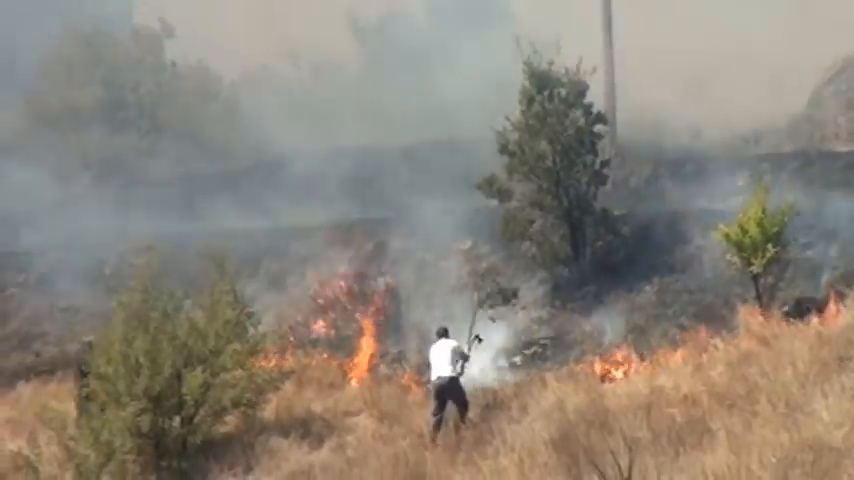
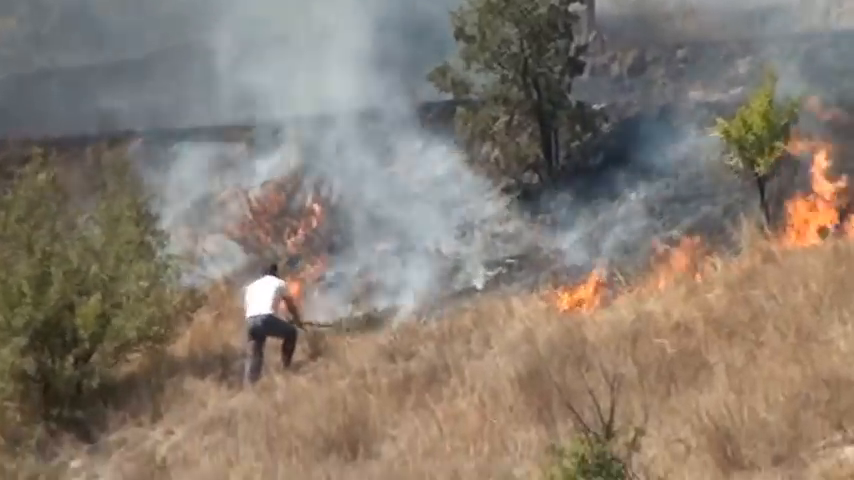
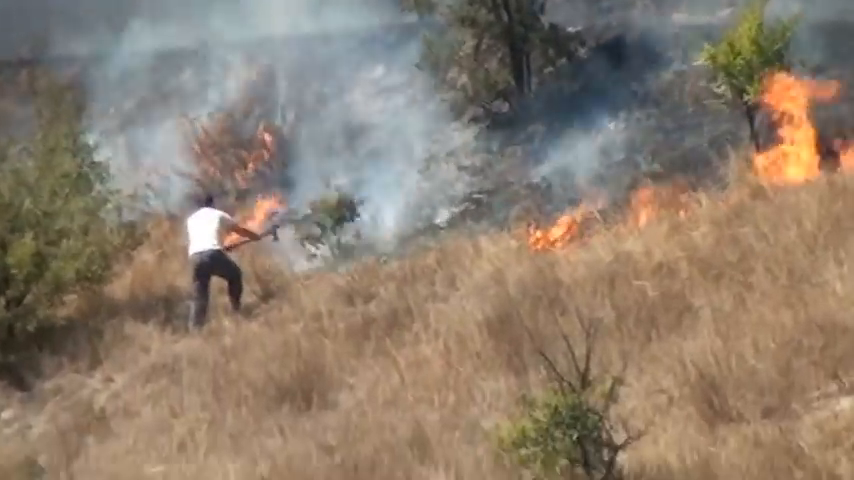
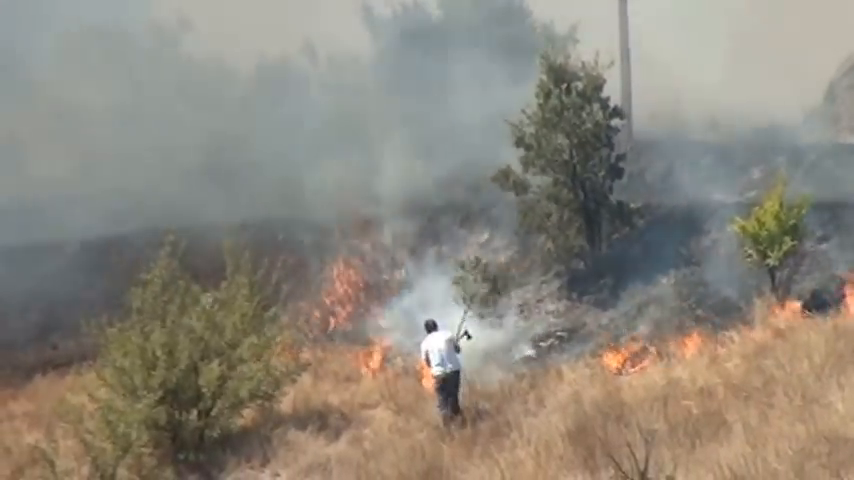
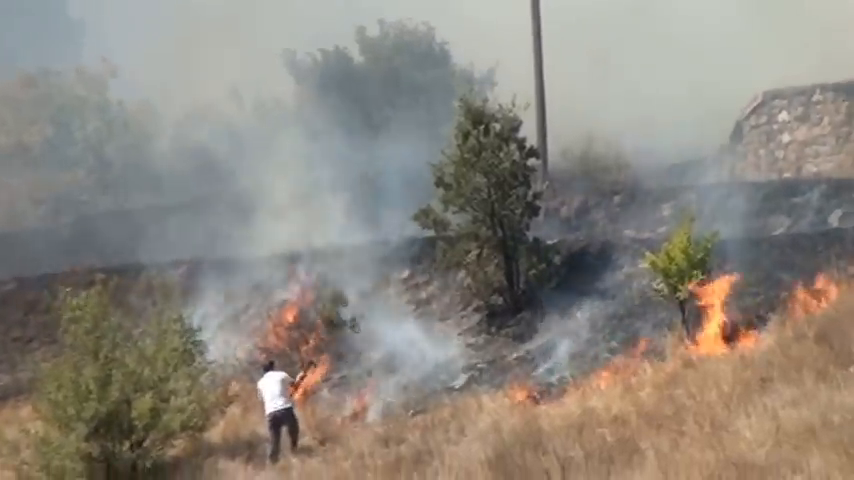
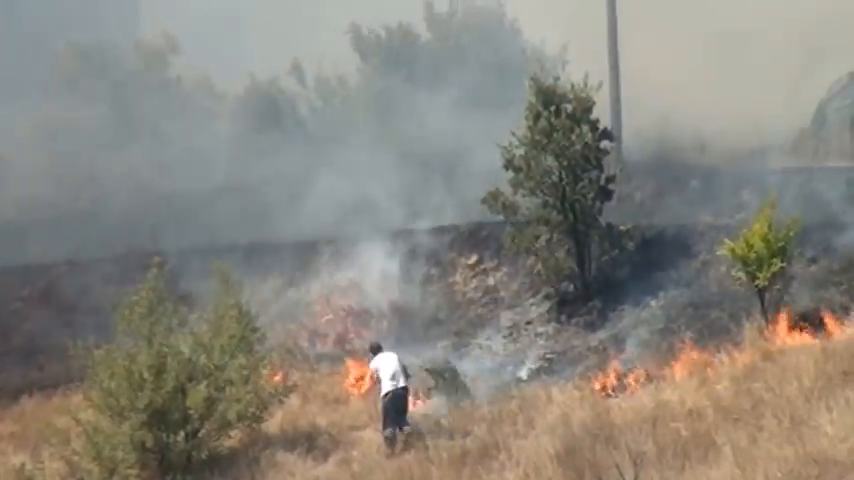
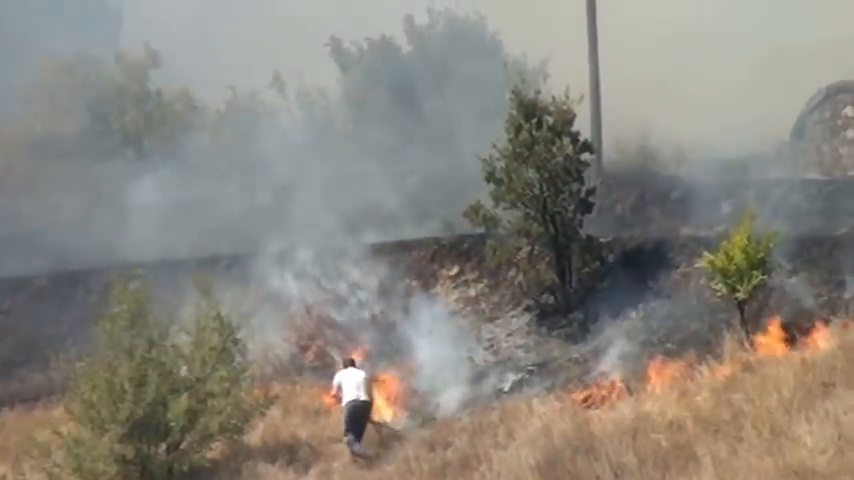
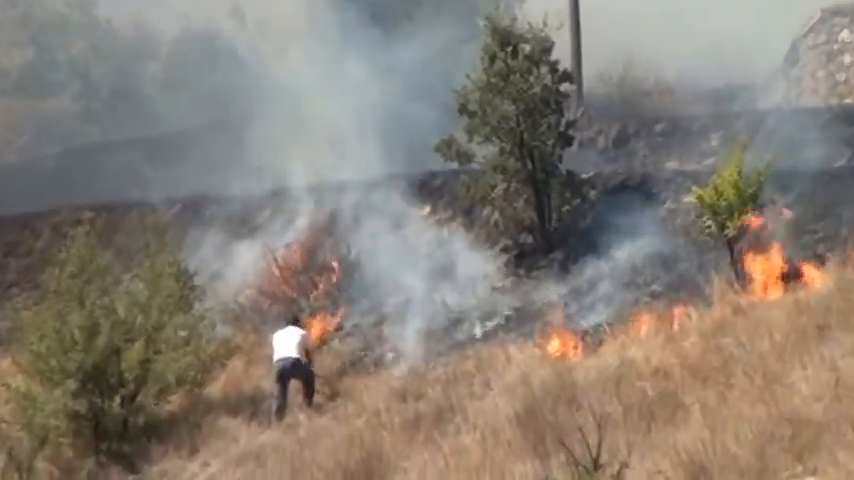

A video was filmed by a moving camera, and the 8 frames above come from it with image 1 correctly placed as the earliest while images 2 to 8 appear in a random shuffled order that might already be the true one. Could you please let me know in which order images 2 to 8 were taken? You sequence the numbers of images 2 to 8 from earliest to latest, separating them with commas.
4, 6, 7, 5, 8, 2, 3
